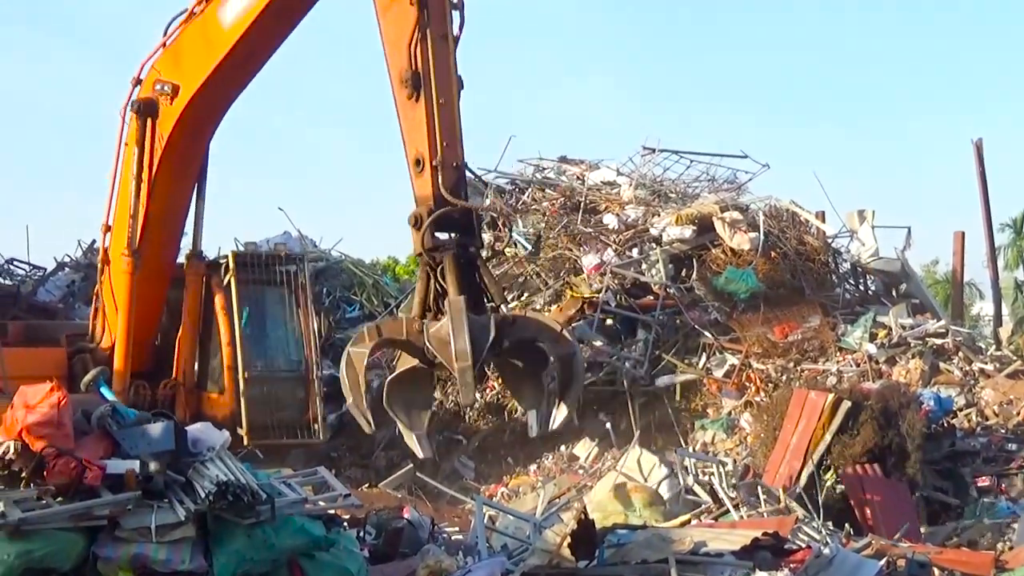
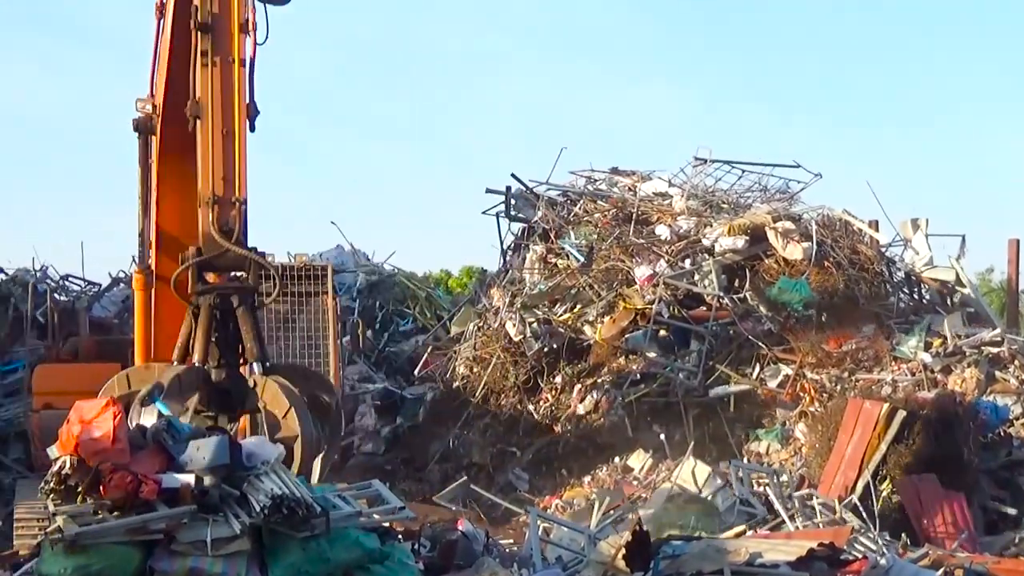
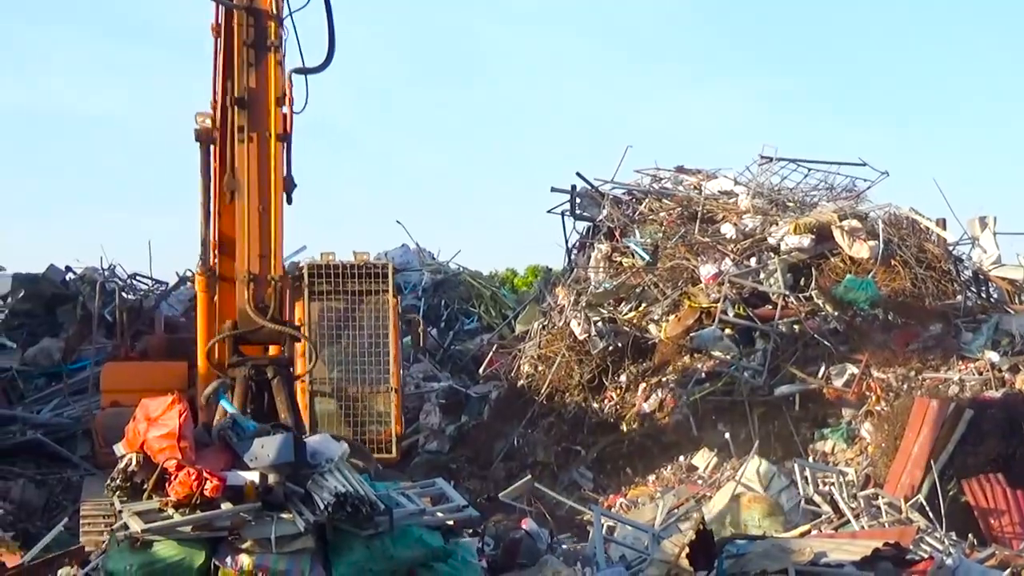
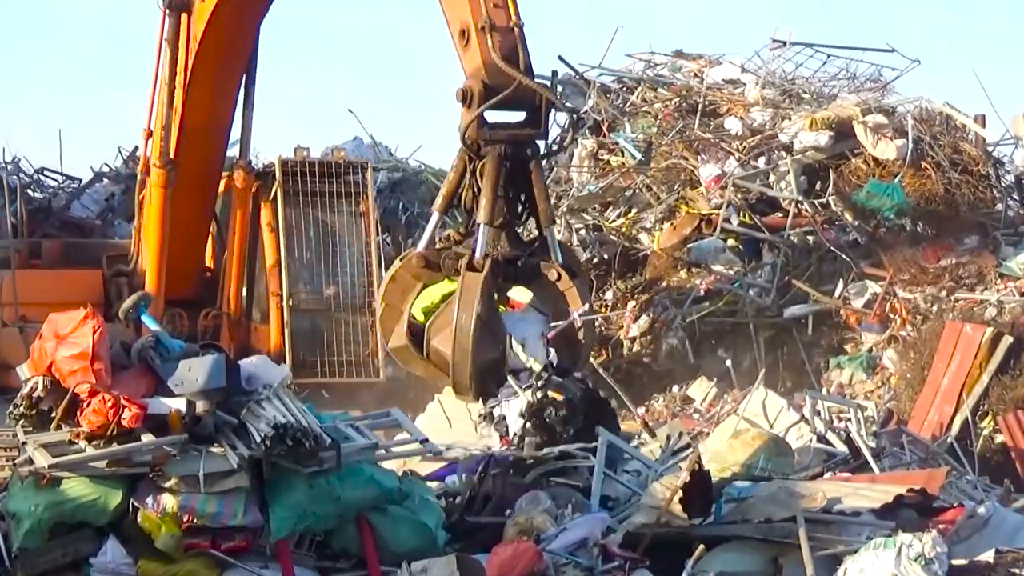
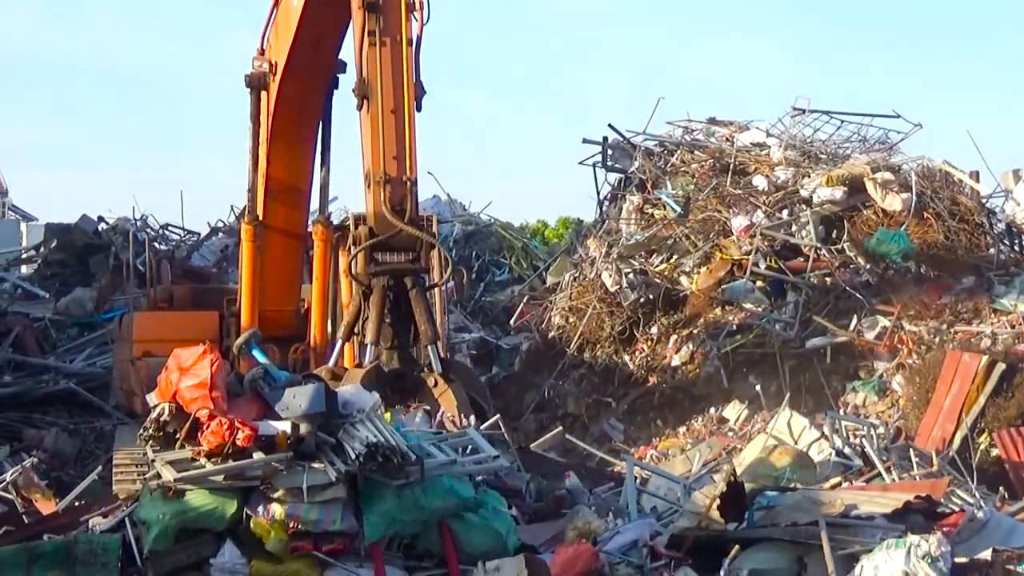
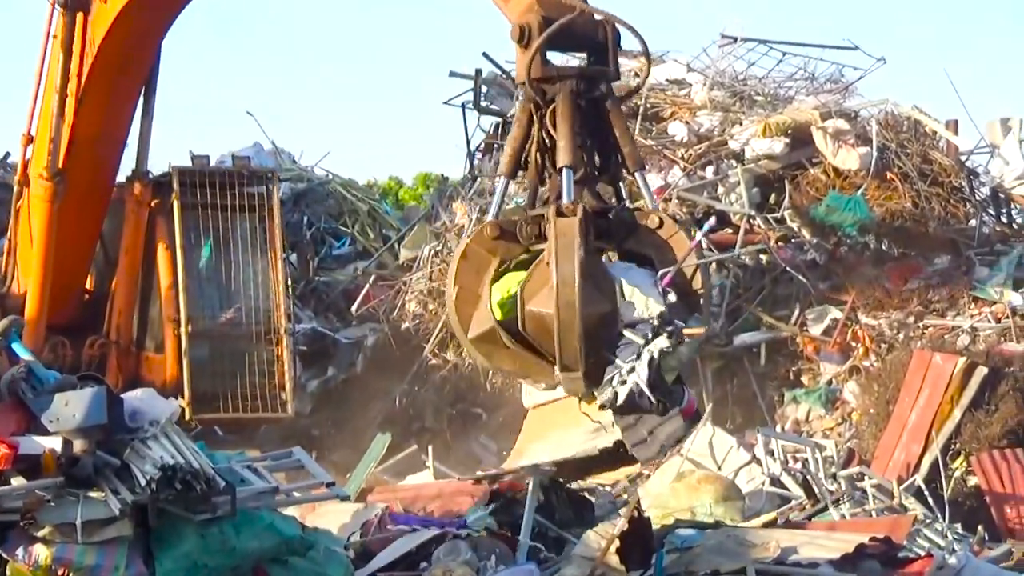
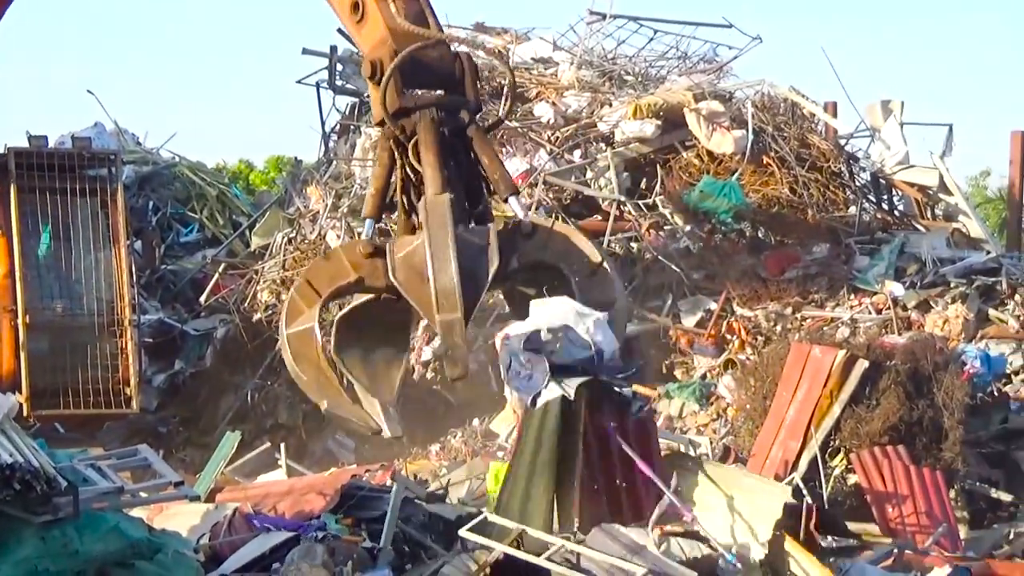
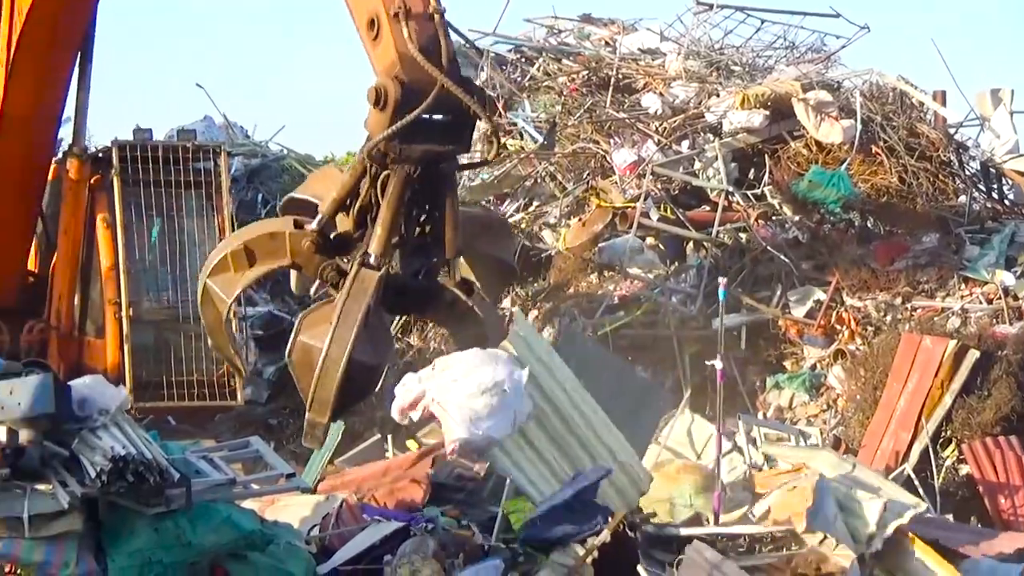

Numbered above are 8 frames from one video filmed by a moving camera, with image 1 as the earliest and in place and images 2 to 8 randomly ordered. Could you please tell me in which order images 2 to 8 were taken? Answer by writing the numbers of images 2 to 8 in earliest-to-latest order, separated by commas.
2, 3, 5, 4, 6, 7, 8
